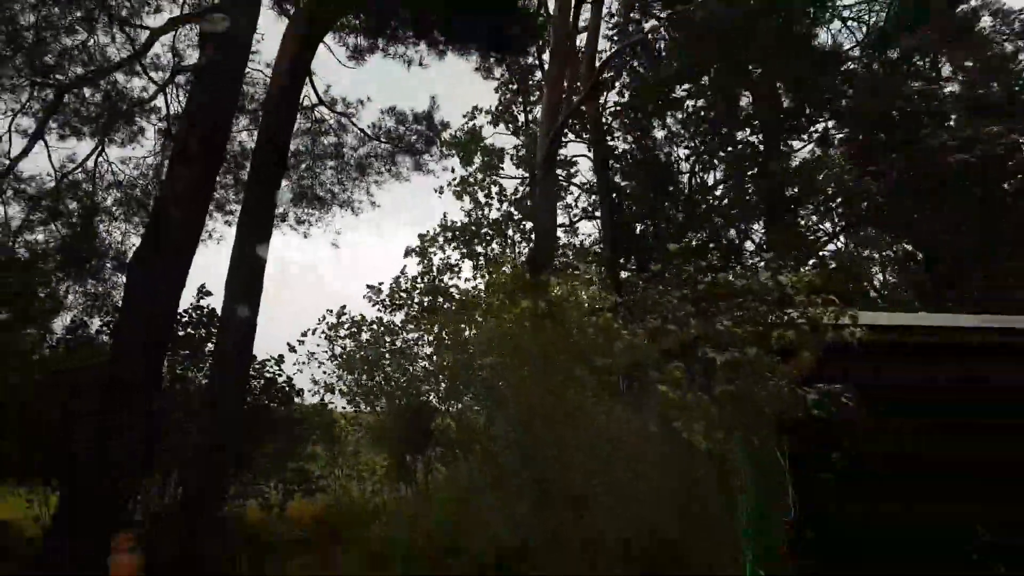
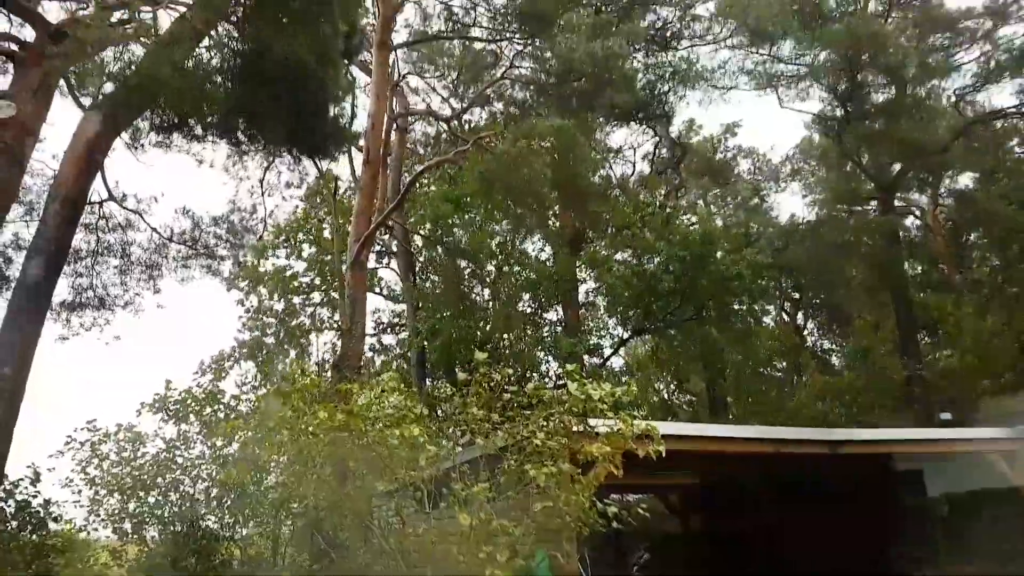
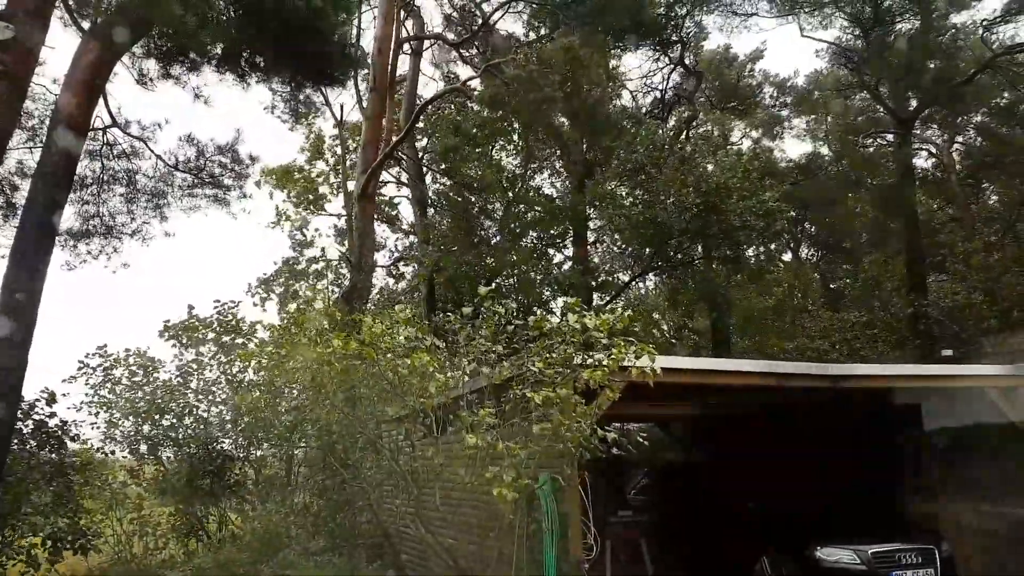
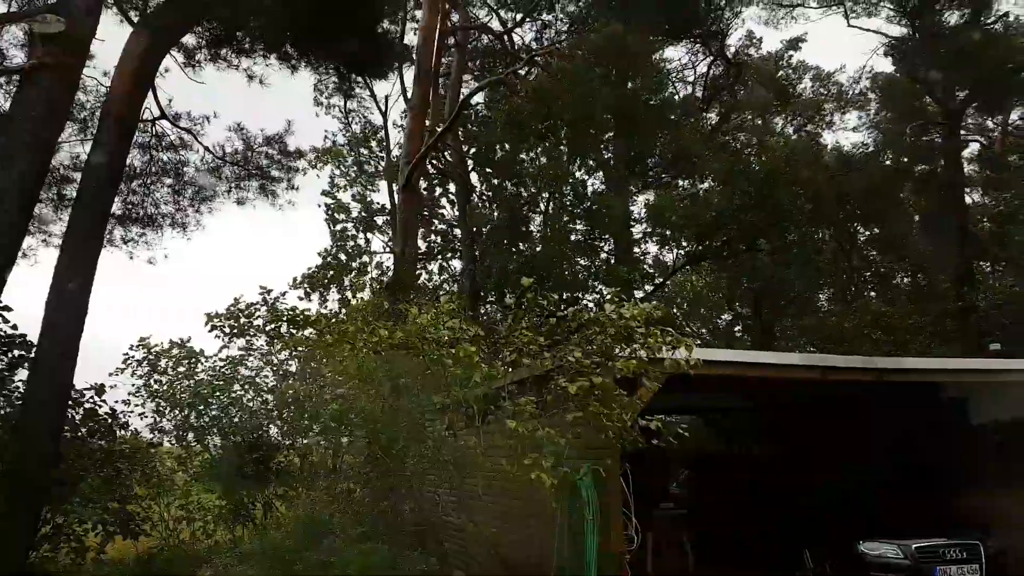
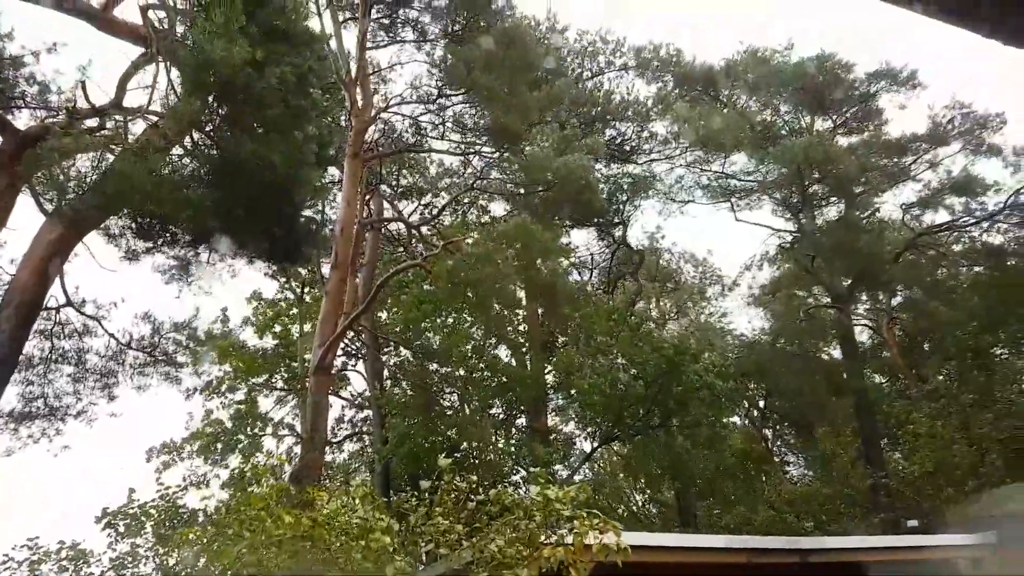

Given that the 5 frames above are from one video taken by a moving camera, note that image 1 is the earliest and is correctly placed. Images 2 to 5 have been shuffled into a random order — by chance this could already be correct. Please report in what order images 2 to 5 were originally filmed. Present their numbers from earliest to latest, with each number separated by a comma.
4, 3, 2, 5
